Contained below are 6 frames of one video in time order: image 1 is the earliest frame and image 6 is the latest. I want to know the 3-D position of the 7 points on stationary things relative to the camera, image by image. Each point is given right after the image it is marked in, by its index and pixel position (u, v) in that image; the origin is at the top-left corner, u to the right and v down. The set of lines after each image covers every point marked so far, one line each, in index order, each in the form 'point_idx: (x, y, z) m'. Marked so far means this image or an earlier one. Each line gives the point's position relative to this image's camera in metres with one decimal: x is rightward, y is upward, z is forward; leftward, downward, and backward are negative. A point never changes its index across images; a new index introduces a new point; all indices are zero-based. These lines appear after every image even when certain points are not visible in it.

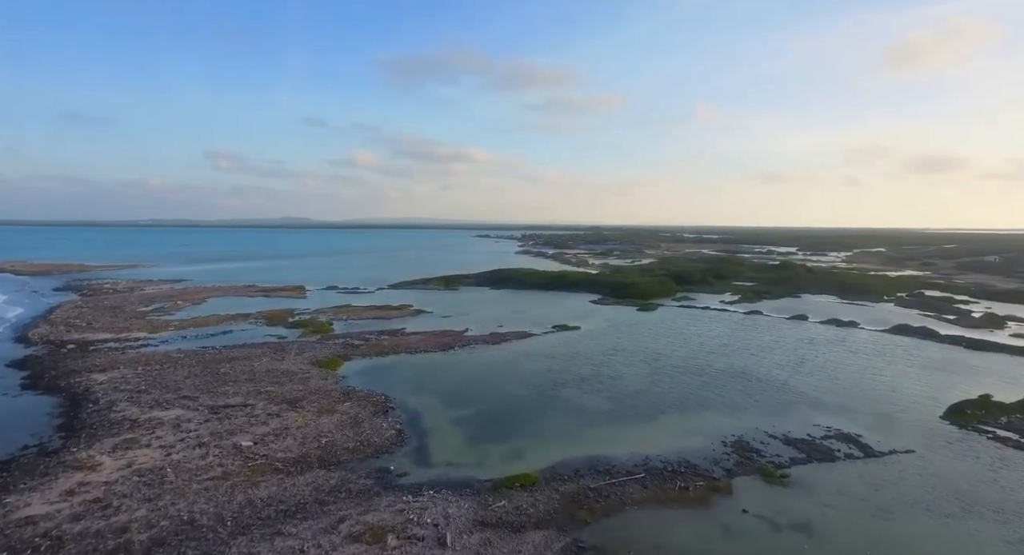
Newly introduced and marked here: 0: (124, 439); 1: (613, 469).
0: (-11.6, -4.8, +16.6) m
1: (+2.9, -5.6, +16.0) m
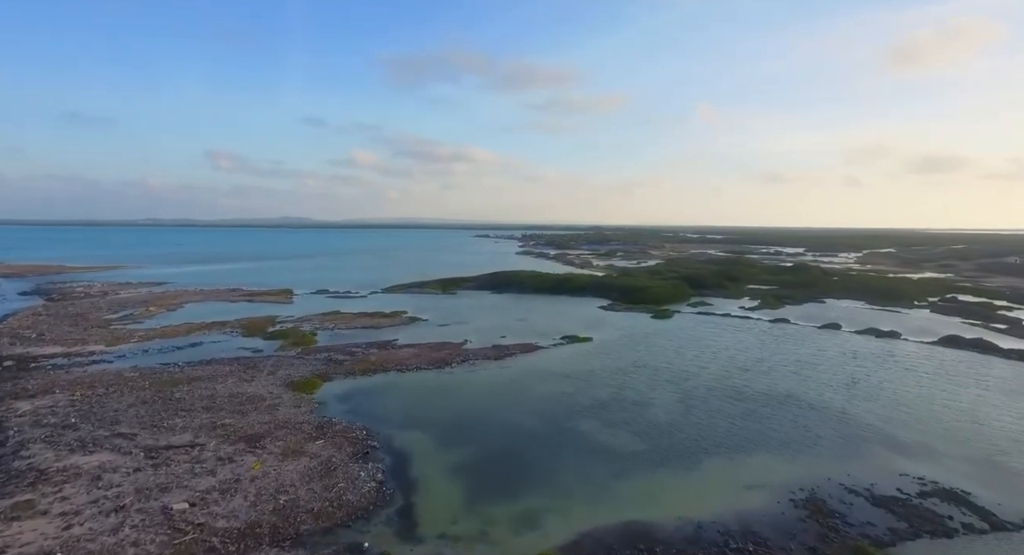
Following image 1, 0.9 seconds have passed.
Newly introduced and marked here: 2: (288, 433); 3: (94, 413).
0: (-11.4, -5.2, +12.7) m
1: (+3.2, -5.9, +12.1) m
2: (-7.4, -5.1, +18.3) m
3: (-14.2, -4.6, +18.8) m
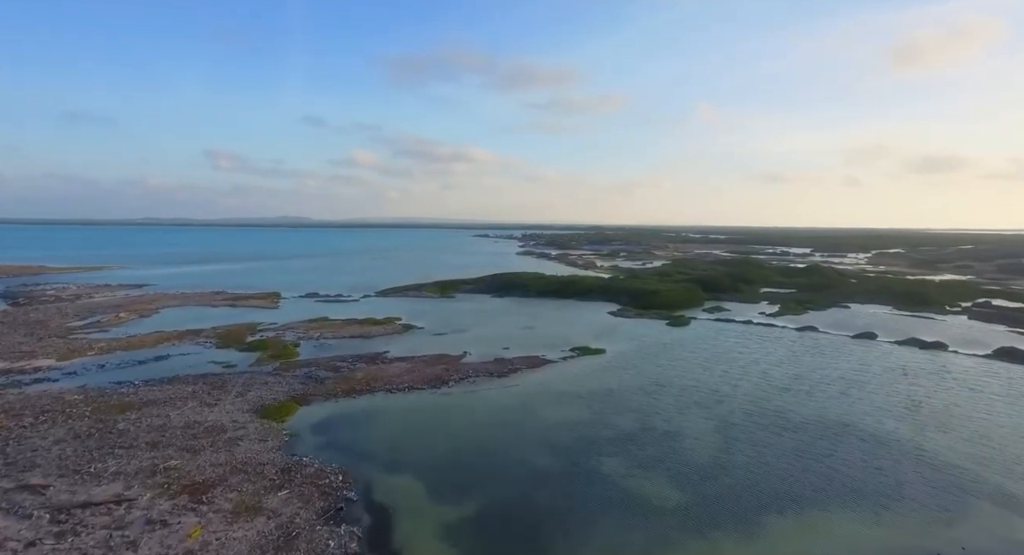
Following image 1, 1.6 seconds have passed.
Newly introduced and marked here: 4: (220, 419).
0: (-11.1, -5.4, +9.2) m
1: (+3.5, -6.2, +8.6) m
2: (-7.2, -5.4, +14.8) m
3: (-13.9, -4.9, +15.3) m
4: (-10.1, -4.9, +19.2) m
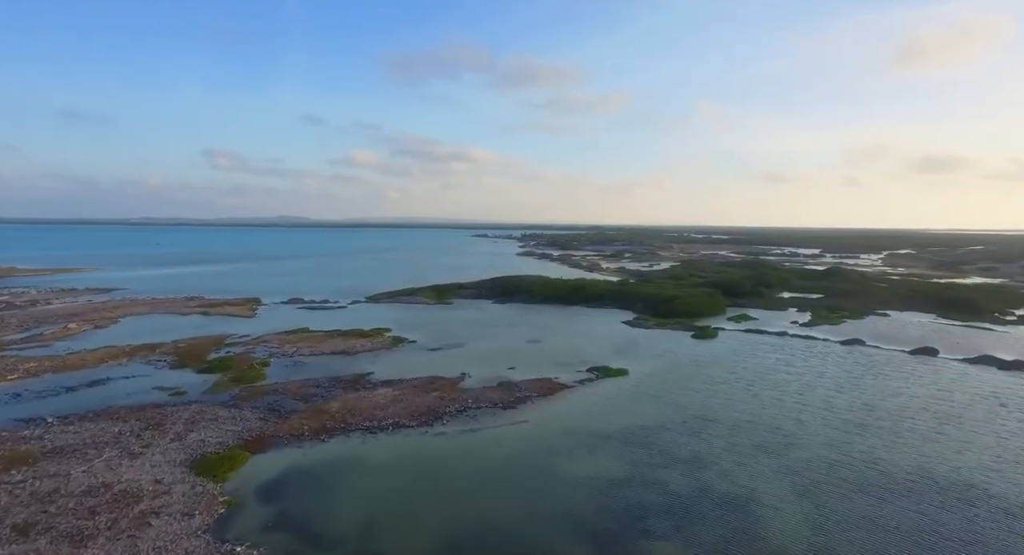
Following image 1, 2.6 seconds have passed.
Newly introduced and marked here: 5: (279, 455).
0: (-10.8, -5.8, +4.5) m
1: (+3.8, -6.5, +4.0) m
2: (-6.8, -5.8, +10.2) m
3: (-13.6, -5.2, +10.7) m
4: (-9.8, -5.3, +14.6) m
5: (-7.0, -5.3, +16.7) m
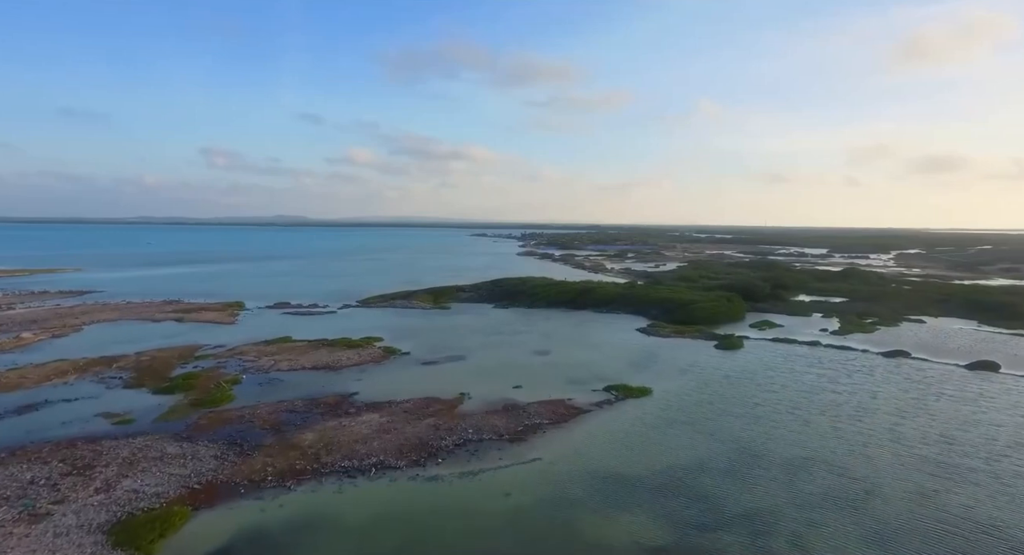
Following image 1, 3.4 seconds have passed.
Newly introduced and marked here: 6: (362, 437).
0: (-10.5, -6.0, +1.1) m
1: (+4.1, -6.8, +0.5) m
2: (-6.5, -6.0, +6.7) m
3: (-13.3, -5.5, +7.2) m
4: (-9.5, -5.5, +11.1) m
5: (-6.7, -5.6, +13.2) m
6: (-4.9, -5.1, +18.0) m
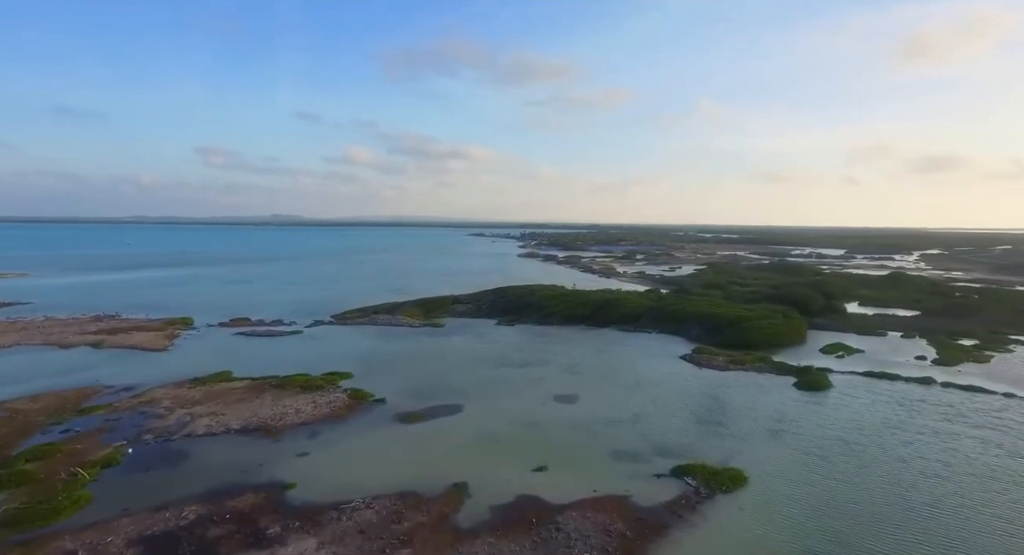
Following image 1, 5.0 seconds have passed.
0: (-9.8, -6.8, -7.2) m
1: (+4.8, -7.5, -7.7) m
2: (-5.9, -6.7, -1.6) m
3: (-12.7, -6.2, -1.1) m
4: (-8.9, -6.2, +2.8) m
5: (-6.1, -6.3, +5.0) m
6: (-4.2, -5.8, +9.8) m
